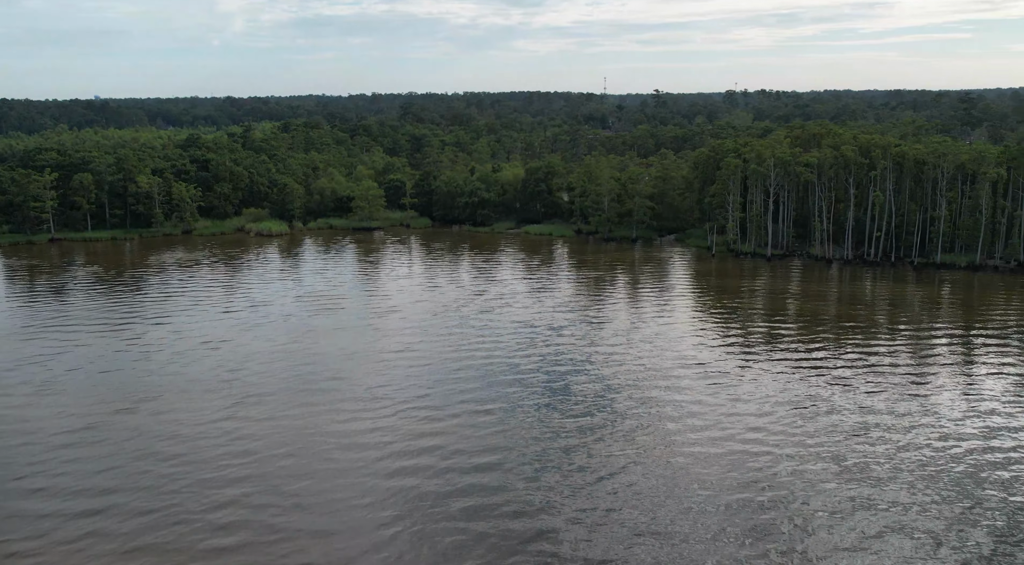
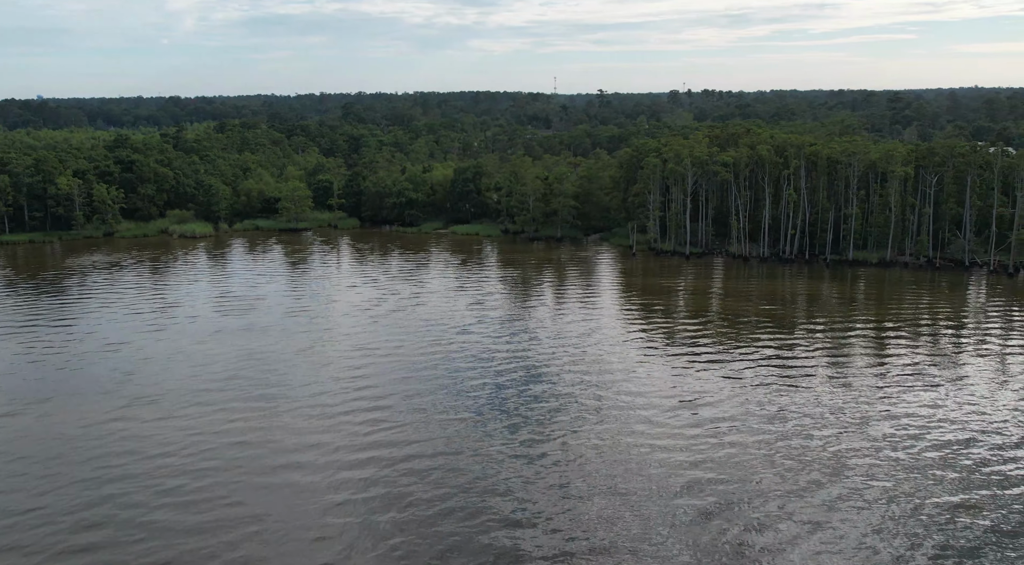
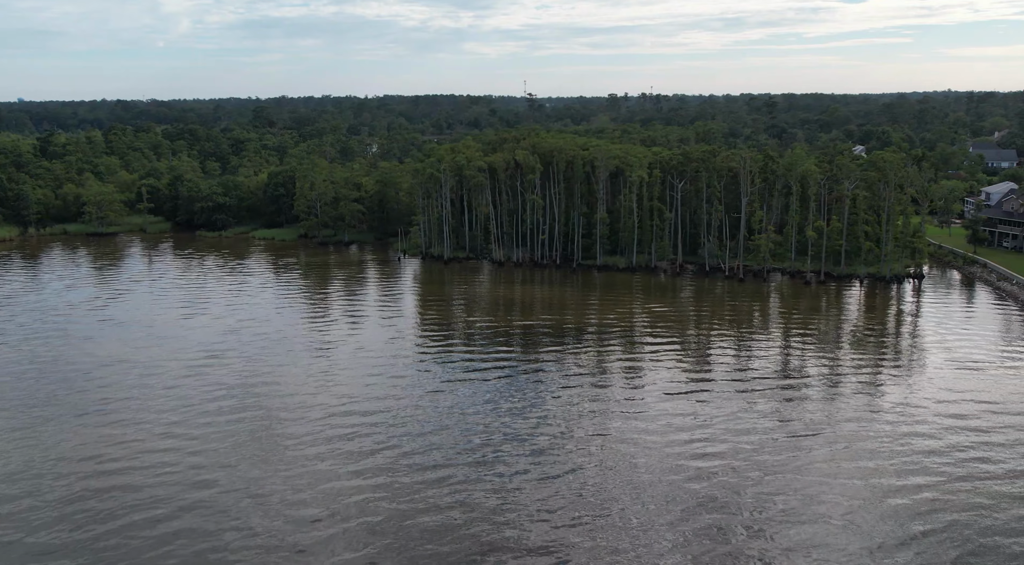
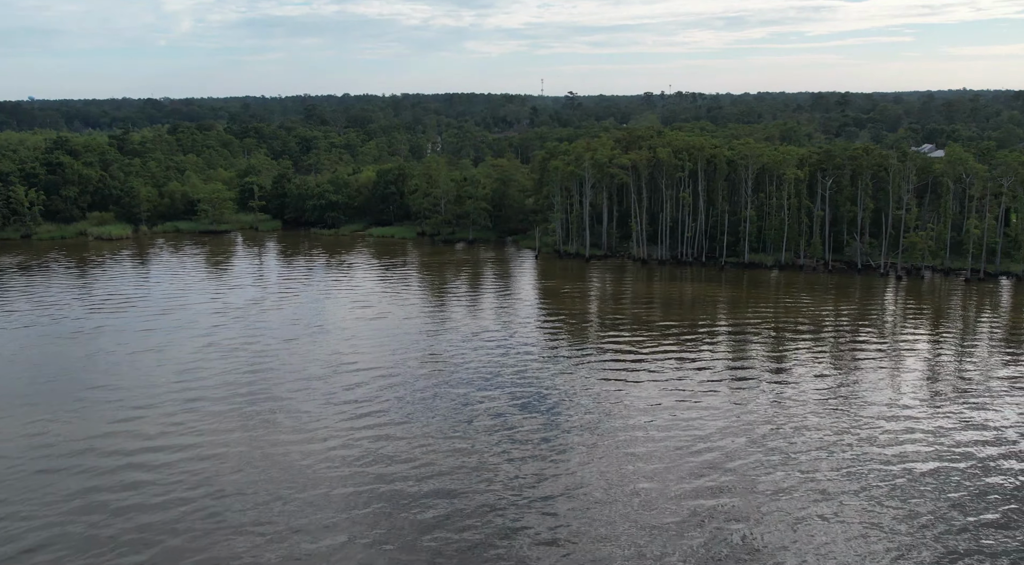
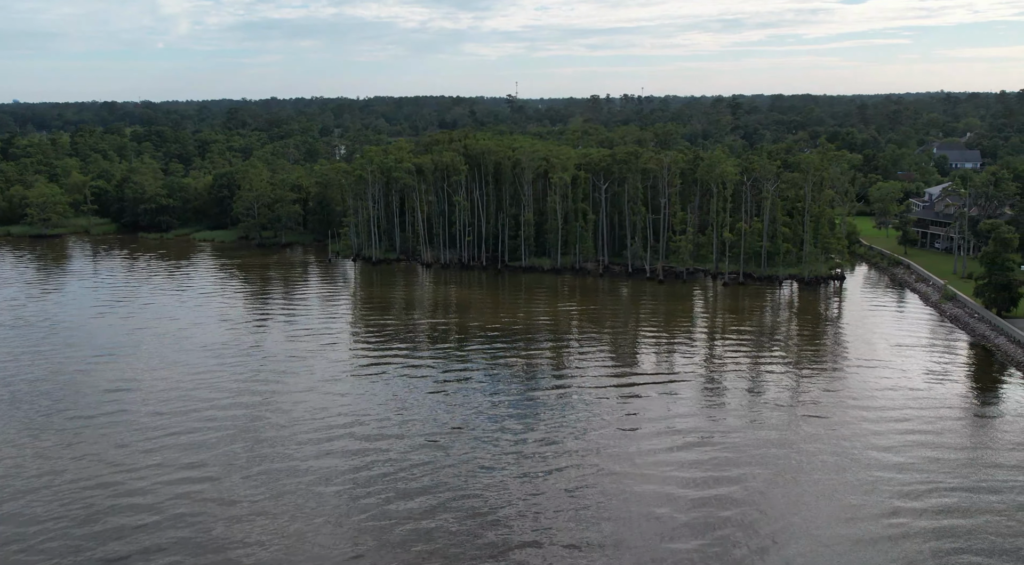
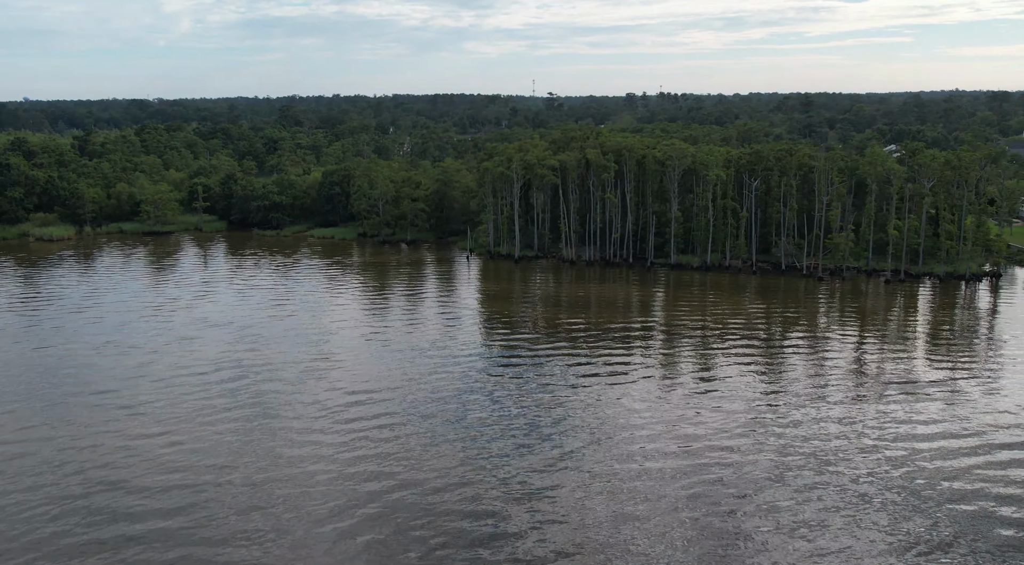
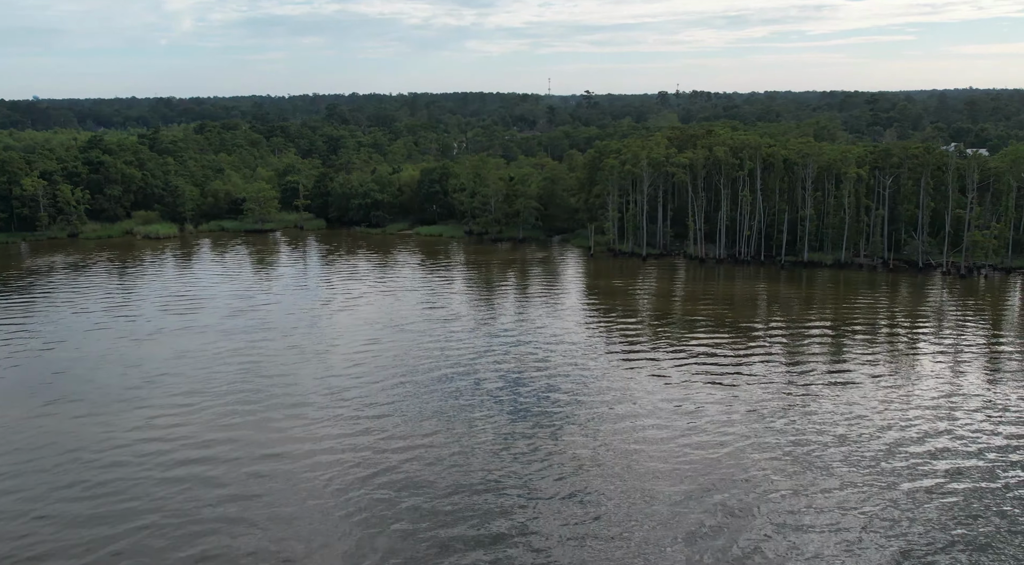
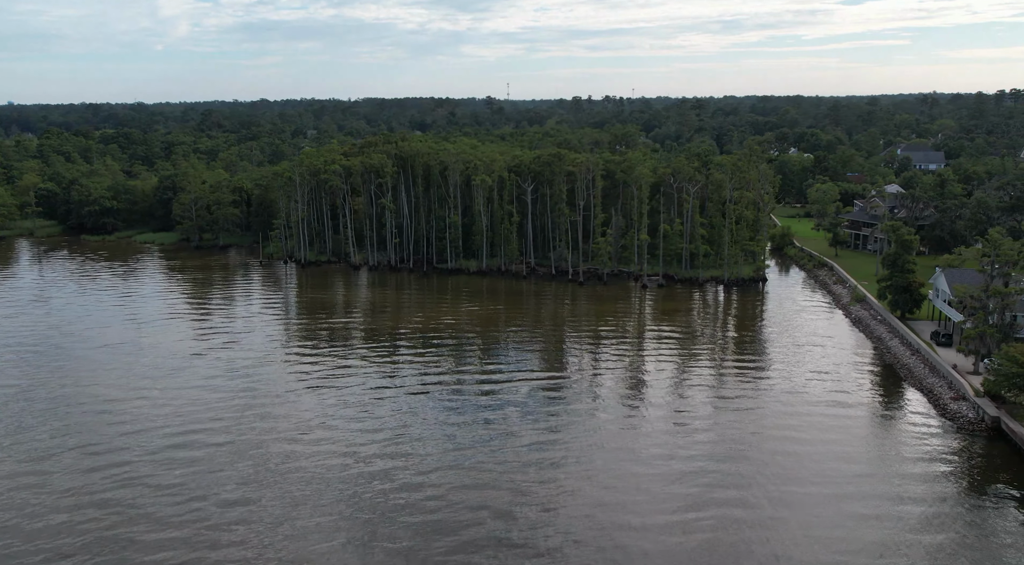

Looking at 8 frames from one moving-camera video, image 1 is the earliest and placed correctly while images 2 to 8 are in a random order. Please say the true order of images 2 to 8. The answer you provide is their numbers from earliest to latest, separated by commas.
2, 7, 4, 6, 3, 5, 8
